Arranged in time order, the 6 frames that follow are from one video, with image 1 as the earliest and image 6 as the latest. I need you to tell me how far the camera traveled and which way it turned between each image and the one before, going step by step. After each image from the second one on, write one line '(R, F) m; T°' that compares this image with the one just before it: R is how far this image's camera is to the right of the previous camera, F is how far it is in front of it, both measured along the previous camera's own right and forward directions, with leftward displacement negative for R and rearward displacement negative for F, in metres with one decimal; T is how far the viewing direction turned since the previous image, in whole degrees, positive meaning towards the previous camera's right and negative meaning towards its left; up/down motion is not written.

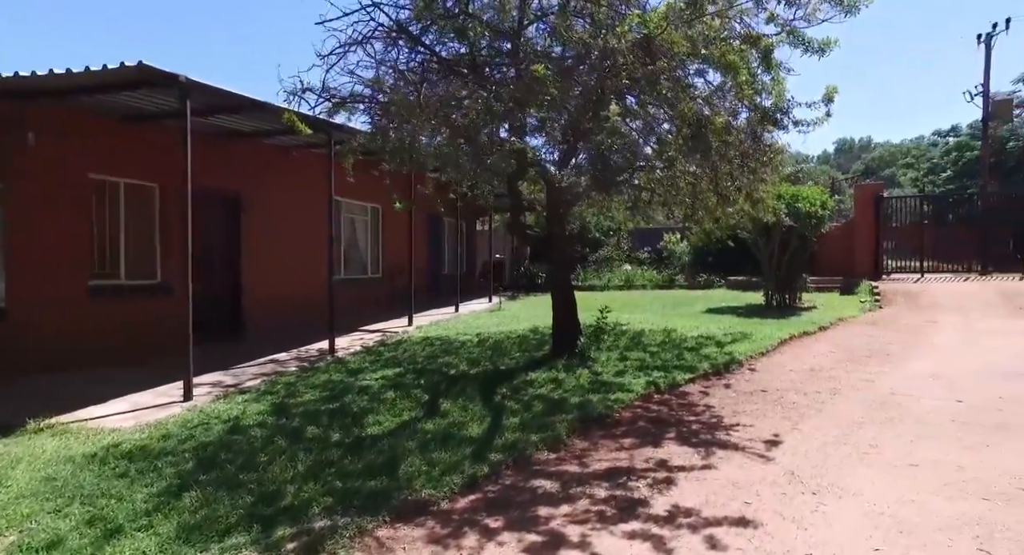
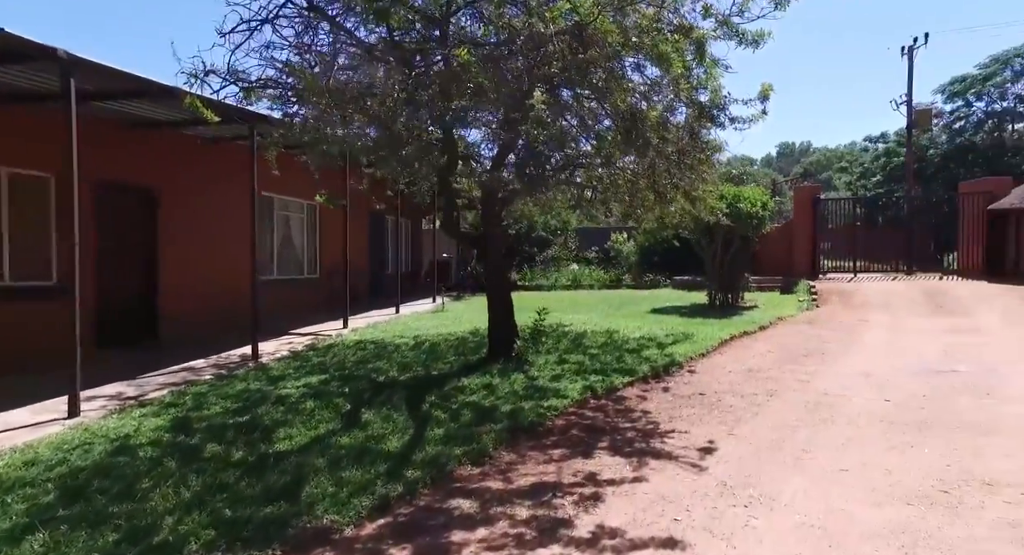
(+0.2, +0.3) m; +4°
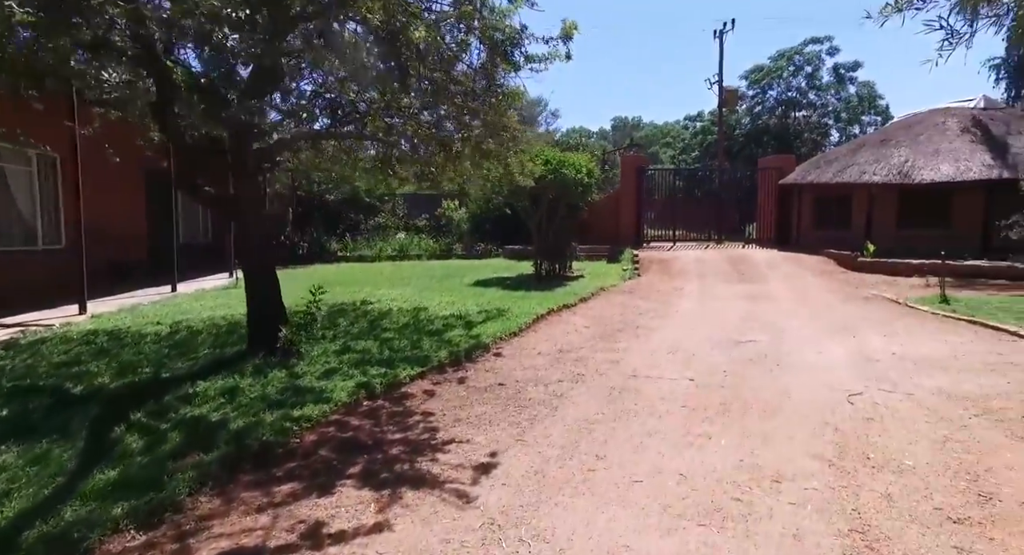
(+0.6, +0.9) m; +14°
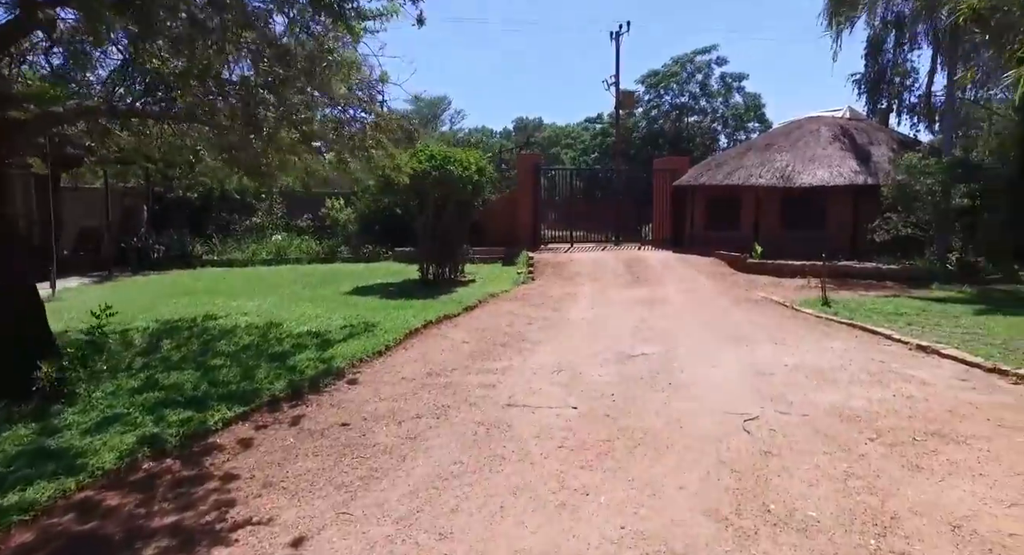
(+0.4, +0.9) m; +8°
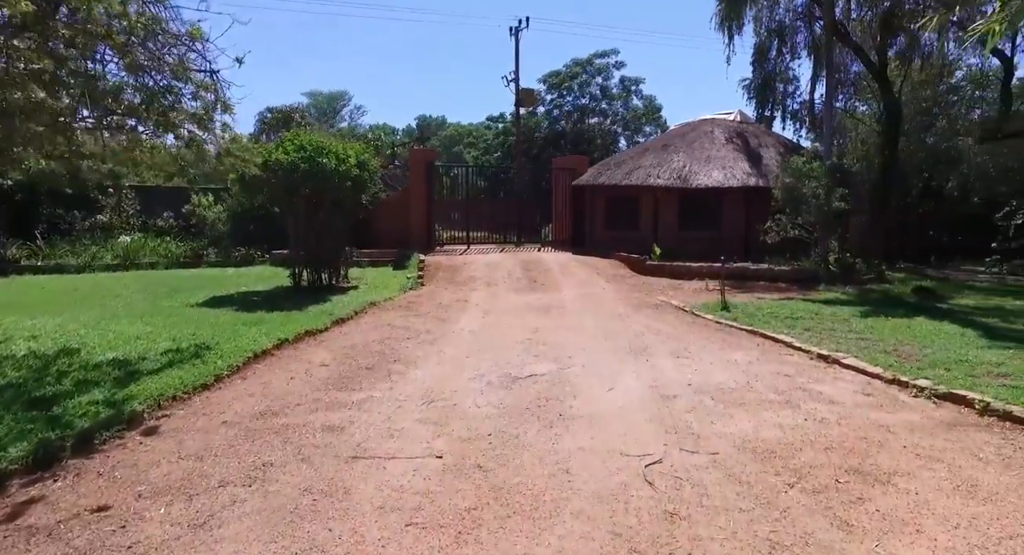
(+0.4, +1.1) m; +8°
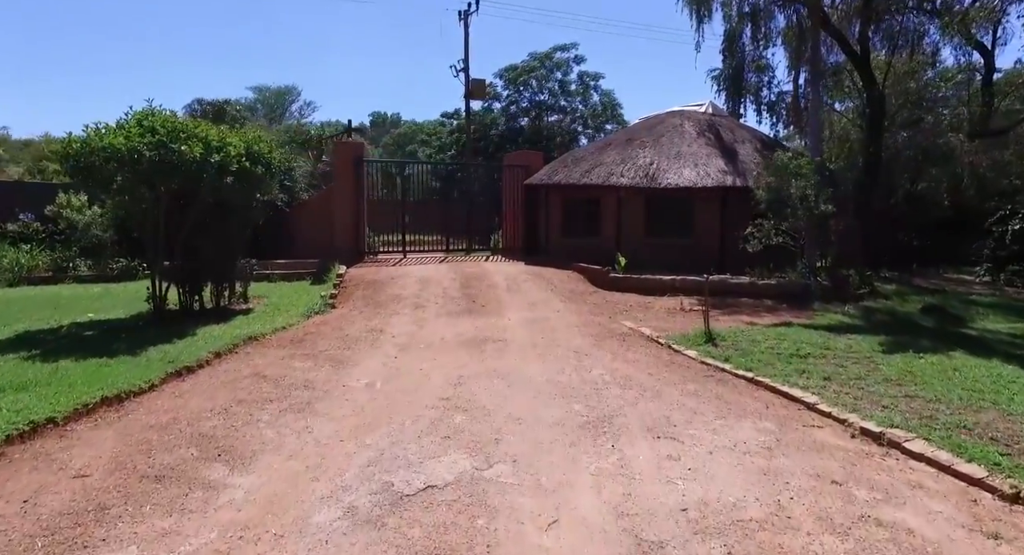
(+0.5, +2.6) m; +3°
